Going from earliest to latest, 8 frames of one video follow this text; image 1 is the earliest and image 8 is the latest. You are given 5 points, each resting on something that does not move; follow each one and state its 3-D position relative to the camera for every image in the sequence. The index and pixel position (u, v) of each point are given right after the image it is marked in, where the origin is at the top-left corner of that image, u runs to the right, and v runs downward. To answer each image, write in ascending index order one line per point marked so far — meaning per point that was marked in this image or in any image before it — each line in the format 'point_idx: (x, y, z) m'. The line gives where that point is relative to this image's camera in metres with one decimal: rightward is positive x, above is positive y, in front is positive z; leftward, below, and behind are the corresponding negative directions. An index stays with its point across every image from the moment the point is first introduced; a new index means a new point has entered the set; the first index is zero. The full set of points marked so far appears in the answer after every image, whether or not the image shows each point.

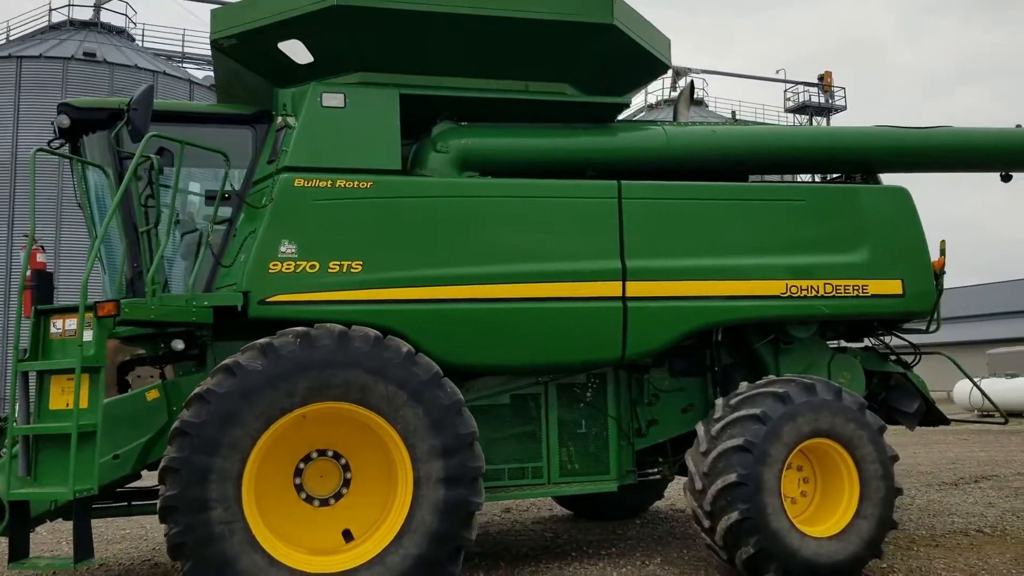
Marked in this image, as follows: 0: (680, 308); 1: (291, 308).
0: (+0.9, -0.1, +4.9) m
1: (-1.1, -0.1, +4.4) m
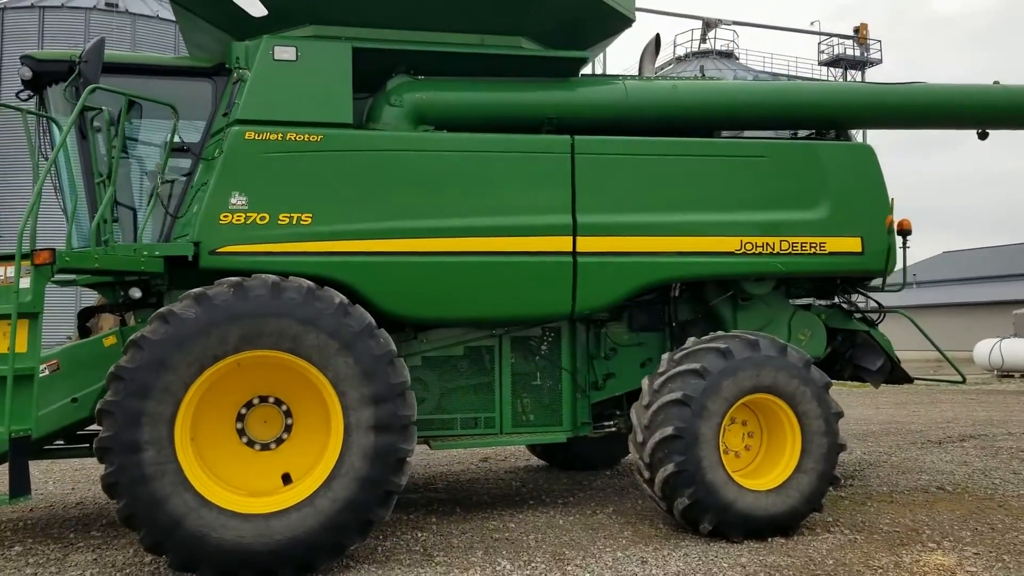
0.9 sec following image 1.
0: (+0.7, +0.1, +5.0) m
1: (-1.4, +0.2, +4.5) m
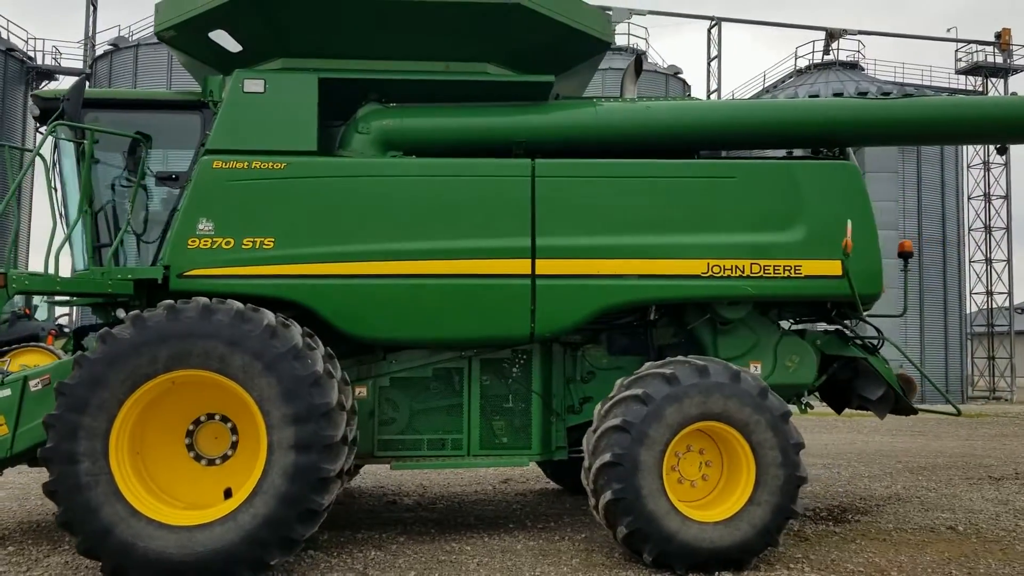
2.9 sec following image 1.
0: (+0.4, 0.0, +4.9) m
1: (-1.7, 0.0, +4.7) m
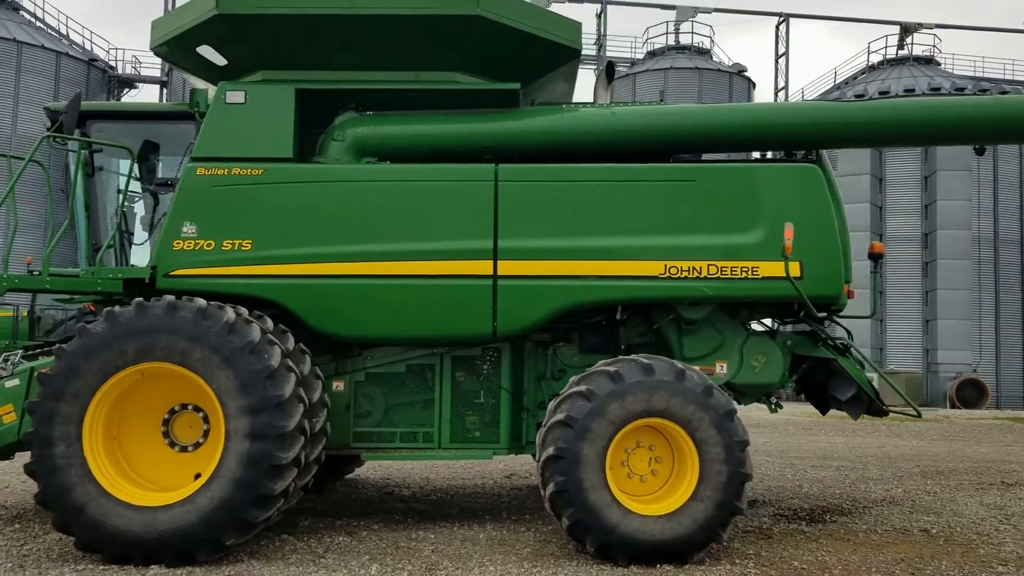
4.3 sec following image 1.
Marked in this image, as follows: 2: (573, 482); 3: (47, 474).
0: (+0.2, 0.0, +5.1) m
1: (-1.9, 0.0, +5.1) m
2: (+0.3, -1.0, +4.3) m
3: (-2.3, -0.9, +4.1) m
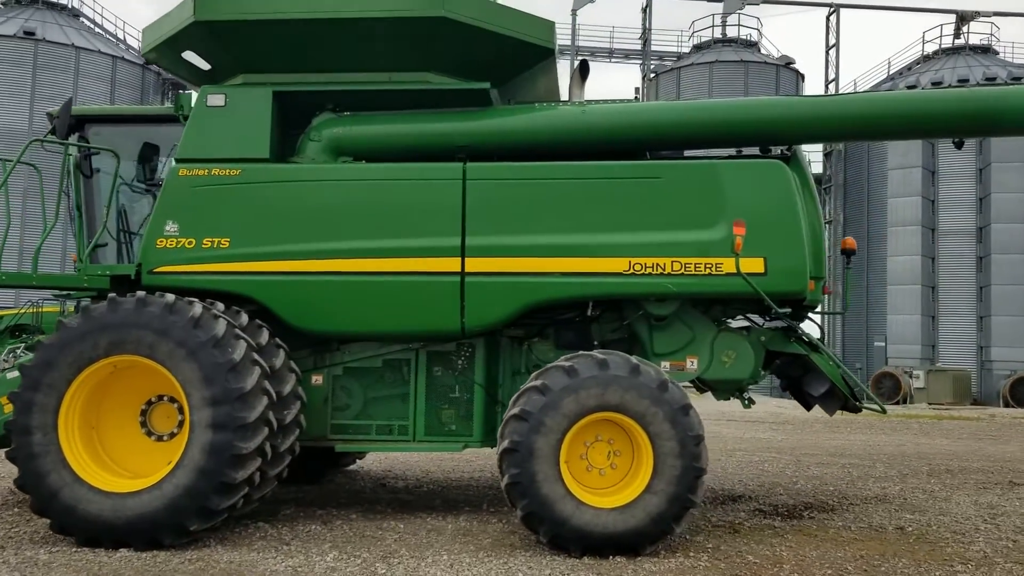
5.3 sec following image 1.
0: (0.0, 0.0, +5.1) m
1: (-2.1, +0.1, +5.3) m
2: (+0.1, -1.0, +4.4) m
3: (-2.5, -0.9, +4.4) m
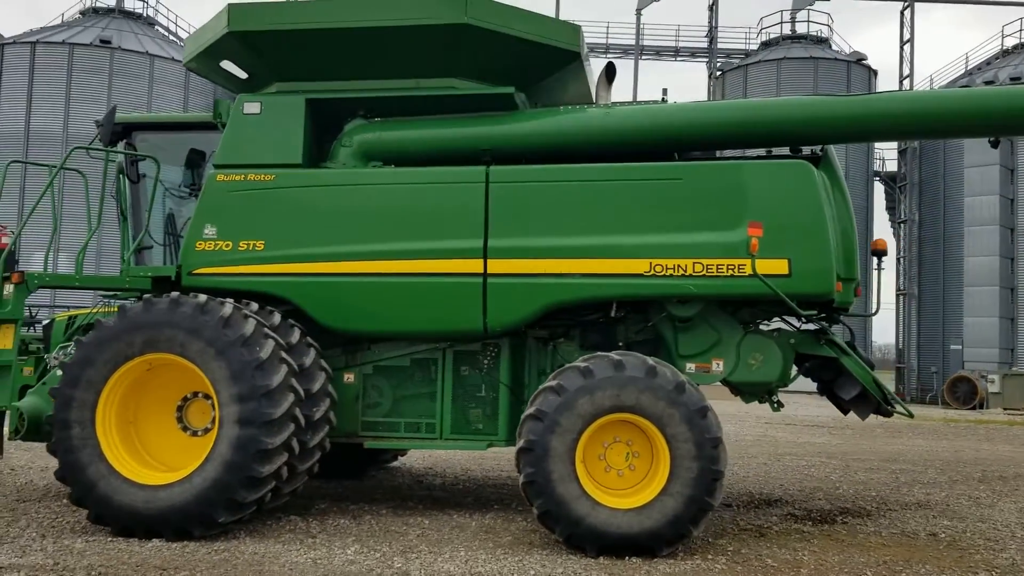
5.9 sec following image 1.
0: (+0.2, 0.0, +5.2) m
1: (-1.9, +0.1, +5.5) m
2: (+0.2, -1.0, +4.5) m
3: (-2.4, -0.9, +4.6) m
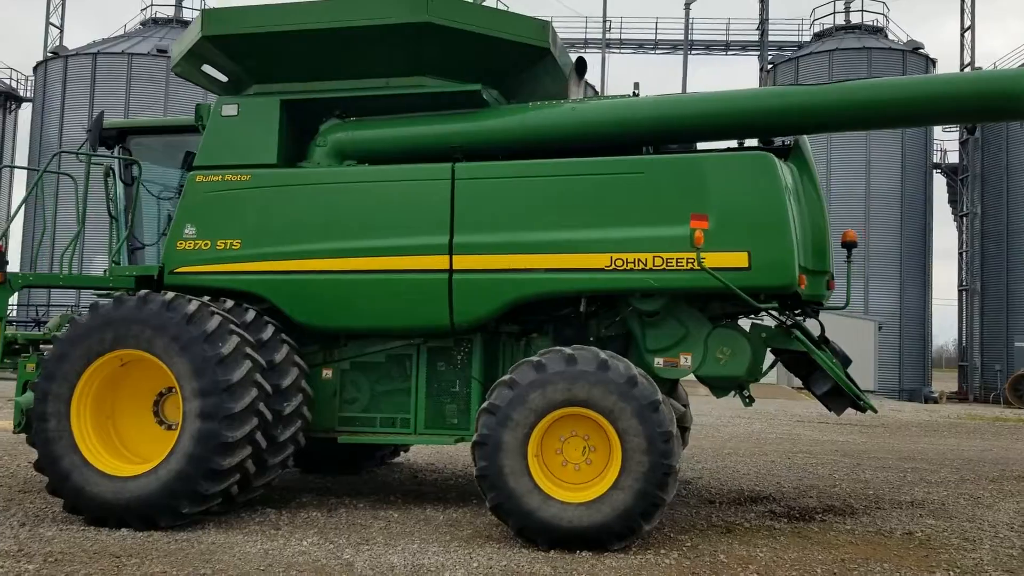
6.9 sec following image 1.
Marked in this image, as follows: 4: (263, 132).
0: (0.0, +0.1, +5.2) m
1: (-2.1, +0.1, +5.6) m
2: (-0.1, -0.9, +4.5) m
3: (-2.6, -0.9, +4.8) m
4: (-1.7, +1.0, +5.7) m
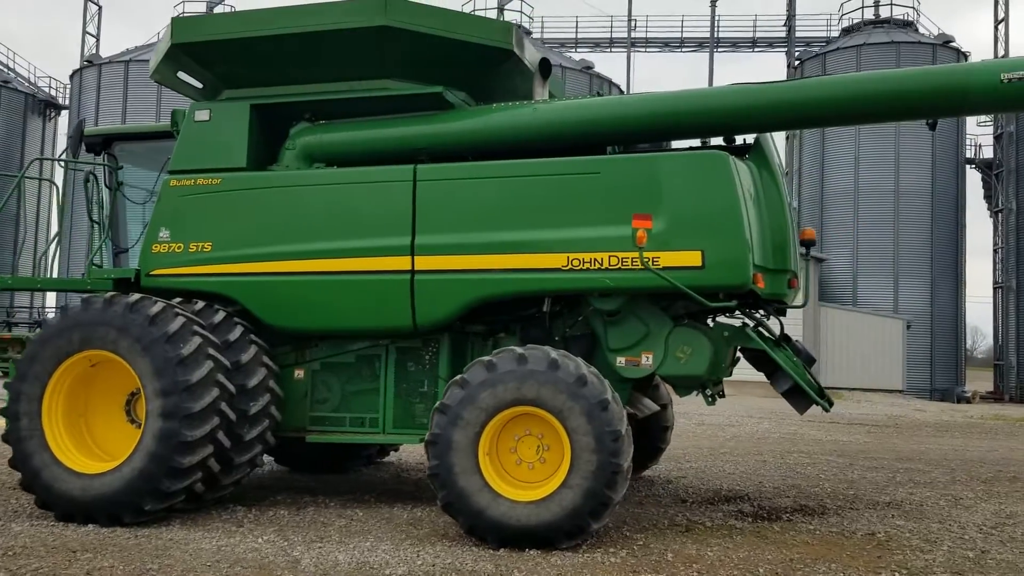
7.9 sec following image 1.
0: (-0.3, +0.1, +5.3) m
1: (-2.4, +0.1, +5.8) m
2: (-0.4, -1.0, +4.5) m
3: (-2.9, -0.9, +4.9) m
4: (-1.9, +1.0, +5.8) m
